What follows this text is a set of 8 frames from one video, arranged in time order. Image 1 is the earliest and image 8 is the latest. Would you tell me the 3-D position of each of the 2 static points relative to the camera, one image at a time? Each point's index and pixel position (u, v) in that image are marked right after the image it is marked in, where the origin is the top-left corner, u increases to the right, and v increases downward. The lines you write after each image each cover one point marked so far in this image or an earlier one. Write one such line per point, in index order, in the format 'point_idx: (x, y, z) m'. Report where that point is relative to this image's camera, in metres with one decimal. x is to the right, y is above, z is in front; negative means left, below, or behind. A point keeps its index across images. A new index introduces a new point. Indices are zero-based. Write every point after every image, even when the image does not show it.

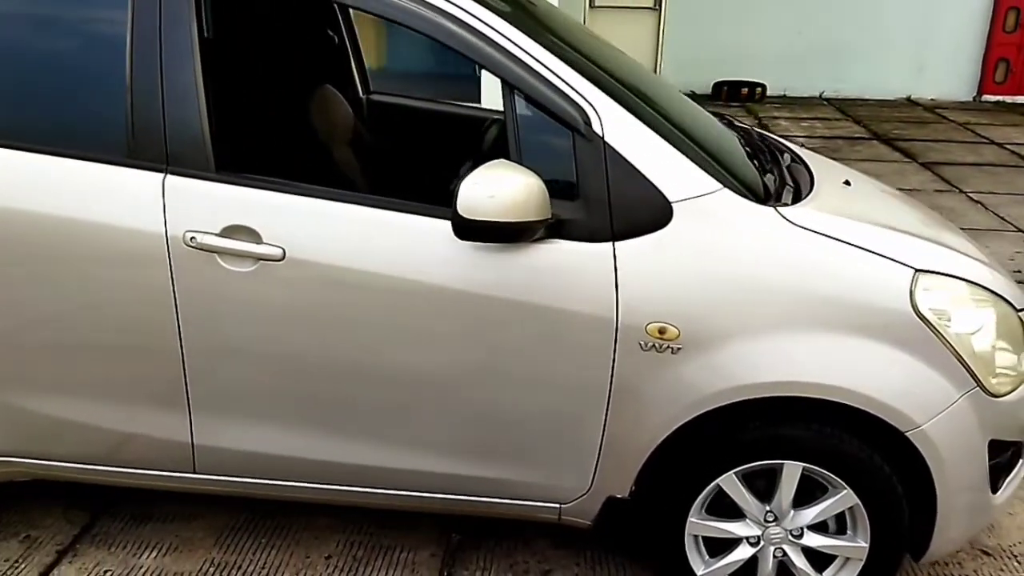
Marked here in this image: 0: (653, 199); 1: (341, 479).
0: (+0.3, +0.2, +2.1) m
1: (-0.5, -0.5, +2.4) m
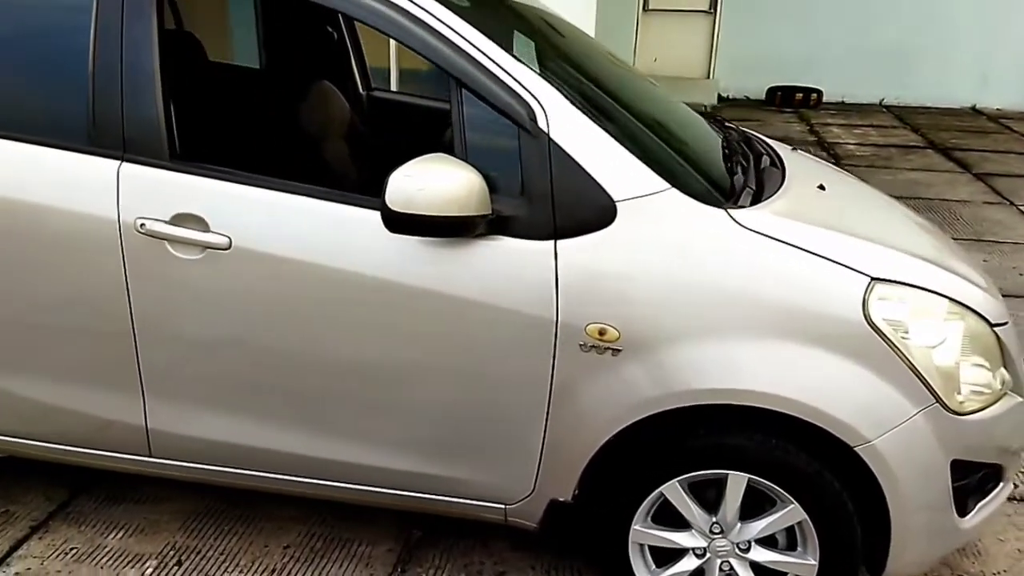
0: (+0.2, +0.2, +2.1) m
1: (-0.6, -0.5, +2.4) m
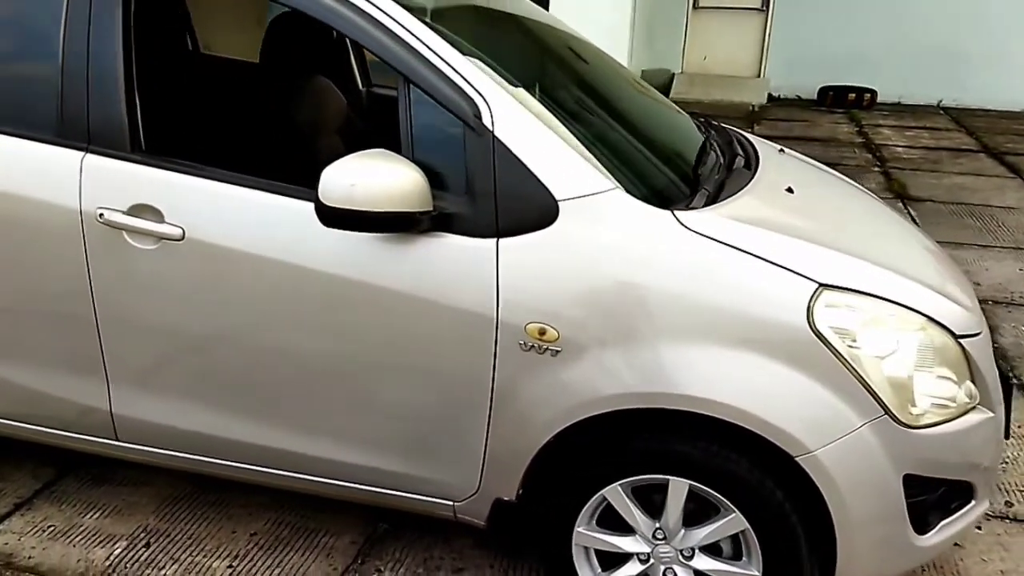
0: (+0.1, +0.2, +2.1) m
1: (-0.8, -0.5, +2.5) m
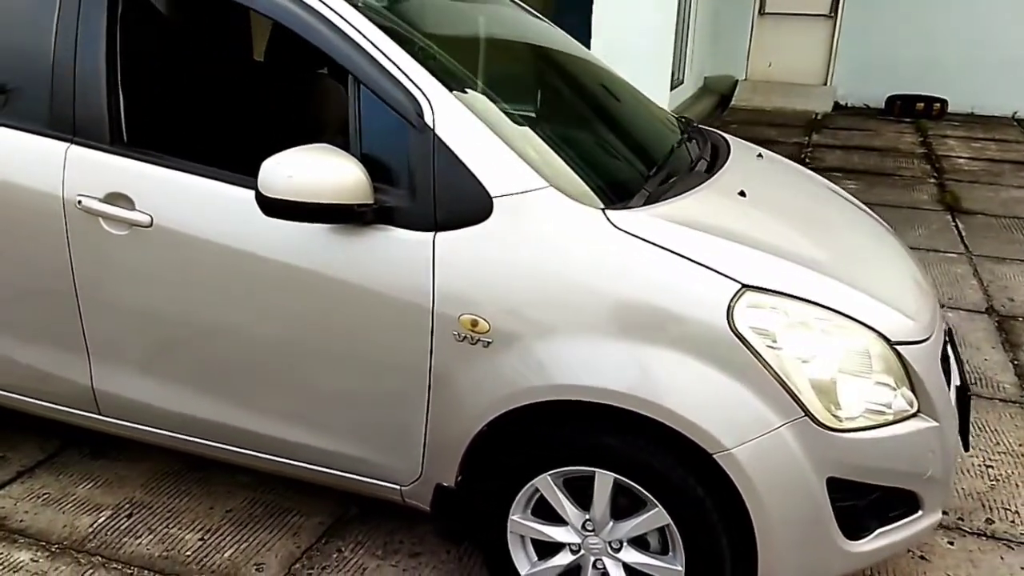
0: (-0.1, +0.2, +2.2) m
1: (-0.9, -0.4, +2.6) m
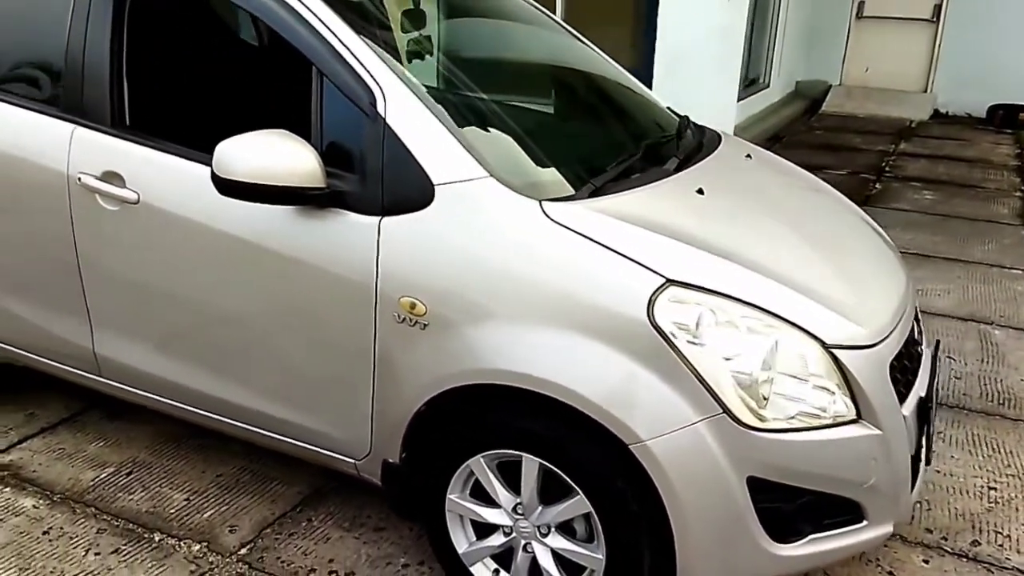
0: (-0.2, +0.3, +2.2) m
1: (-1.0, -0.4, +2.8) m
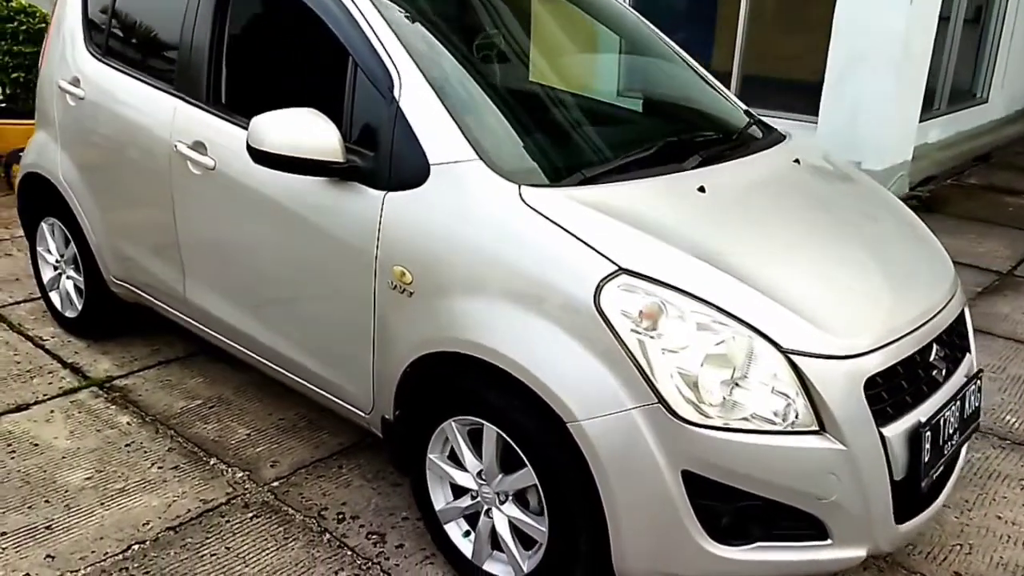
0: (-0.2, +0.4, +2.4) m
1: (-0.9, -0.2, +3.1) m
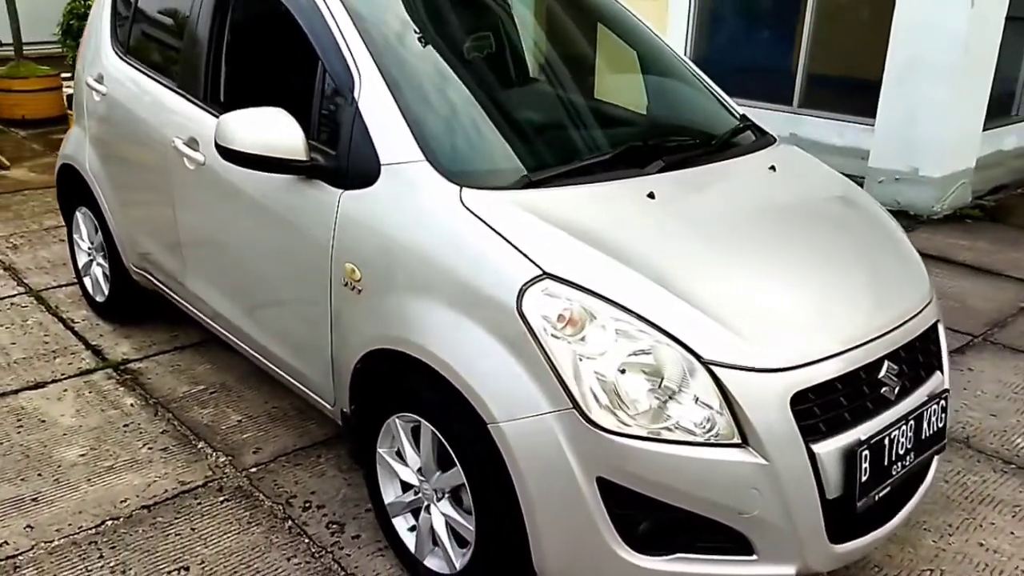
0: (-0.4, +0.4, +2.5) m
1: (-1.0, -0.2, +3.3) m
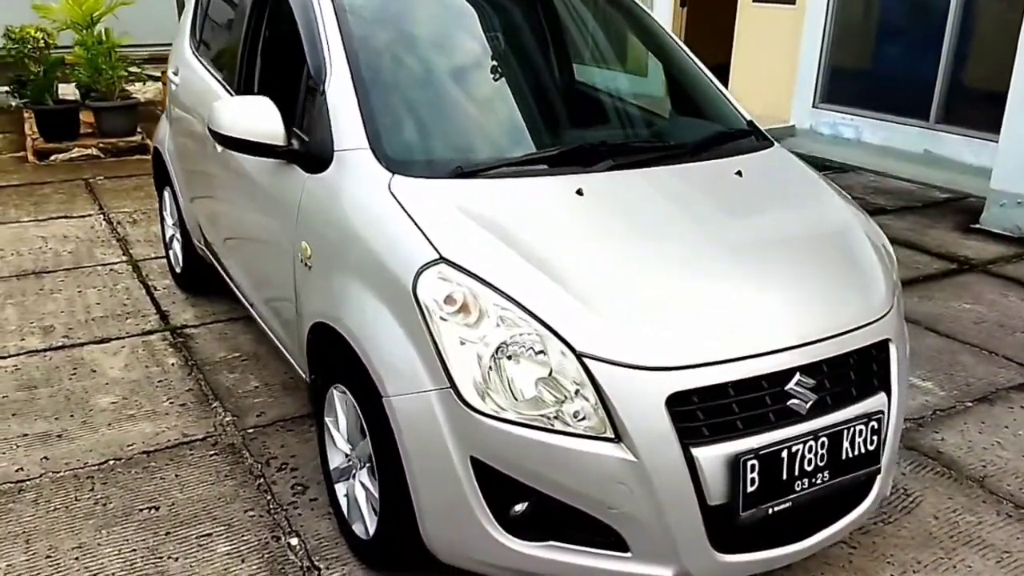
0: (-0.5, +0.4, +2.7) m
1: (-1.0, -0.1, +3.5) m
